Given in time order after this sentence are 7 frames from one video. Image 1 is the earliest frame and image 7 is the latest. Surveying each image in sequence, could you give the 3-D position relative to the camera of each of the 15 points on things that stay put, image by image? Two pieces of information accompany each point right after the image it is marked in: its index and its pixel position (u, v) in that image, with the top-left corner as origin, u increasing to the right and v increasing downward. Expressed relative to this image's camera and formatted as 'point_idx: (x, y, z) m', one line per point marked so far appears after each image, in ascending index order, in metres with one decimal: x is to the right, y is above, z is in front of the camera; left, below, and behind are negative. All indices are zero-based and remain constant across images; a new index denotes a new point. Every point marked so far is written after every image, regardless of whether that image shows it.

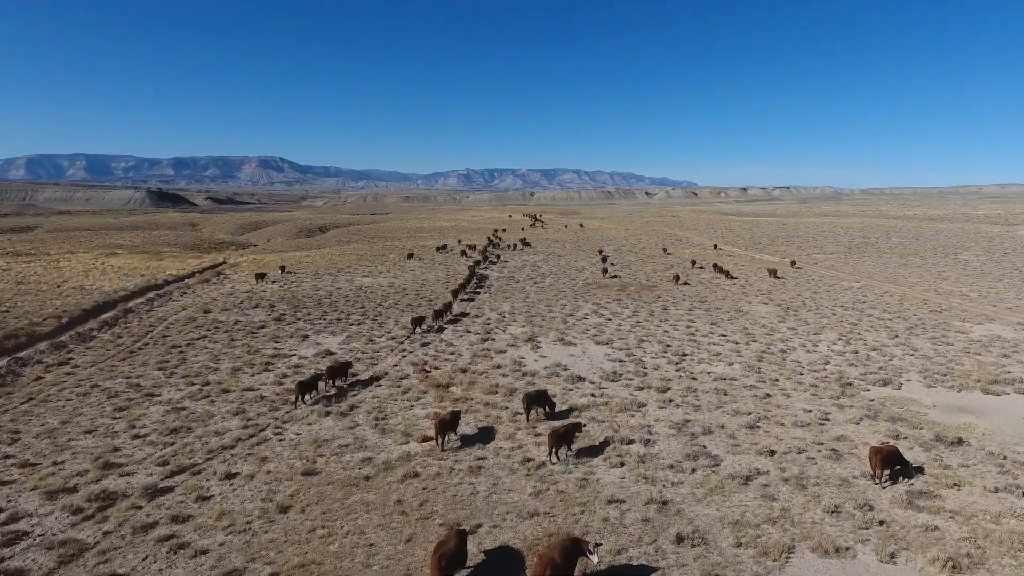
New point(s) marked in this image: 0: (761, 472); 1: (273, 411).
0: (+4.3, -3.2, +11.2) m
1: (-5.3, -2.7, +14.4) m
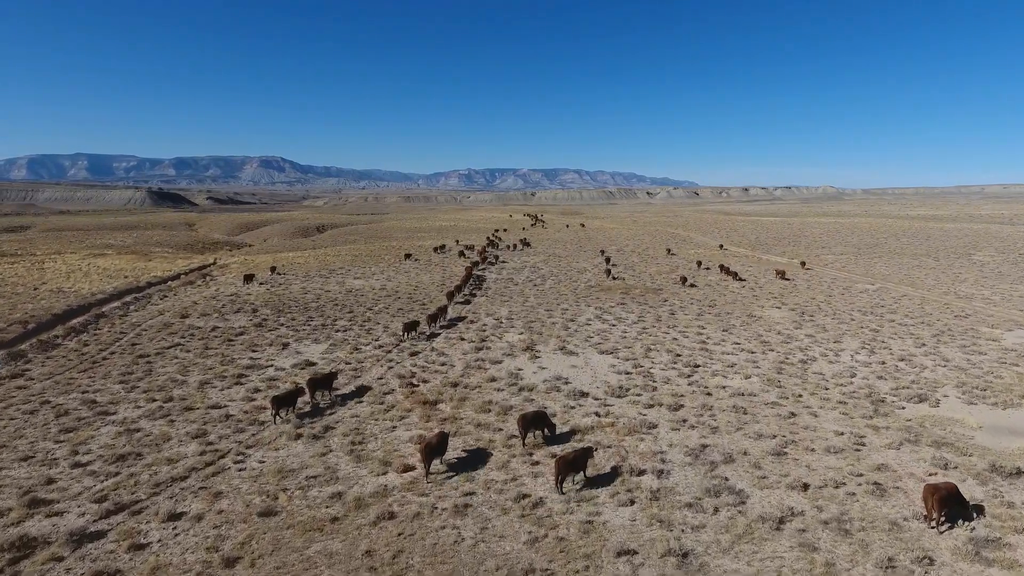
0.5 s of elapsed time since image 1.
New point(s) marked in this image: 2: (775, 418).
0: (+4.1, -3.3, +9.6) m
1: (-5.4, -2.9, +12.8) m
2: (+5.5, -2.7, +13.6) m
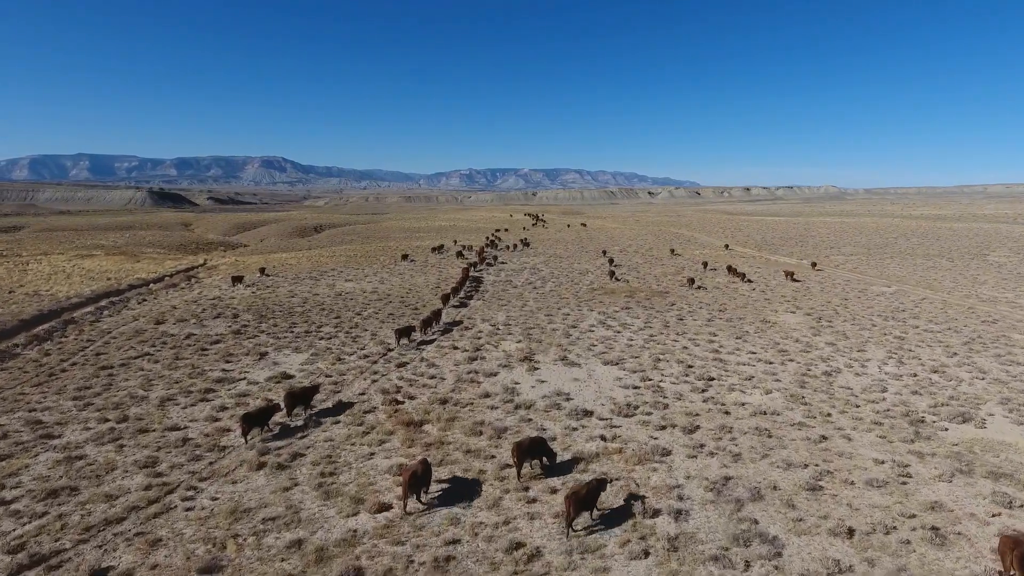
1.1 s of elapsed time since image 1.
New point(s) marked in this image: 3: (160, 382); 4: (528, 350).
0: (+4.0, -3.4, +8.0) m
1: (-5.5, -3.0, +11.3) m
2: (+5.4, -2.8, +12.0) m
3: (-8.6, -2.3, +16.0) m
4: (+0.5, -1.8, +18.9) m
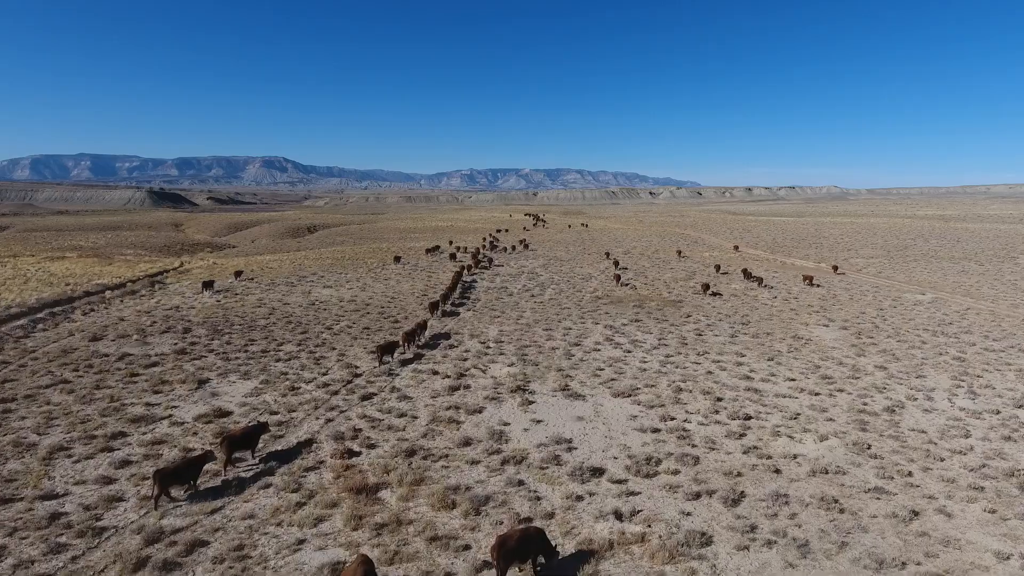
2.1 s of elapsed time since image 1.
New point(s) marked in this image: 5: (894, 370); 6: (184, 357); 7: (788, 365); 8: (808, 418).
0: (+3.8, -3.8, +4.8) m
1: (-5.8, -3.3, +8.2) m
2: (+5.1, -3.2, +8.8) m
3: (-8.8, -2.6, +12.8) m
4: (+0.2, -2.1, +15.7) m
5: (+9.8, -2.1, +16.9) m
6: (-8.9, -1.9, +17.7) m
7: (+7.2, -2.0, +17.1) m
8: (+5.9, -2.6, +13.1) m
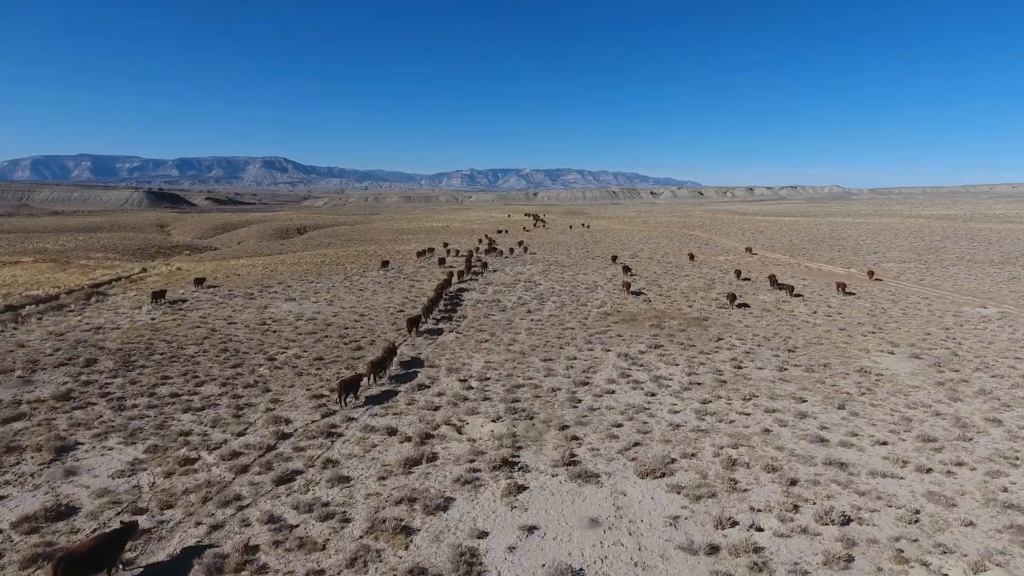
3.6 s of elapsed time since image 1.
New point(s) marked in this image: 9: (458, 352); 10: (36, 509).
0: (+3.5, -4.3, +0.5) m
1: (-6.0, -3.8, +3.8) m
2: (+4.9, -3.7, +4.5) m
3: (-9.1, -3.1, +8.5) m
4: (0.0, -2.6, +11.4) m
5: (+9.6, -2.6, +12.5) m
6: (-9.2, -2.4, +13.4) m
7: (+7.0, -2.5, +12.8) m
8: (+5.7, -3.1, +8.8) m
9: (-1.4, -1.7, +18.2) m
10: (-6.7, -3.1, +9.2) m
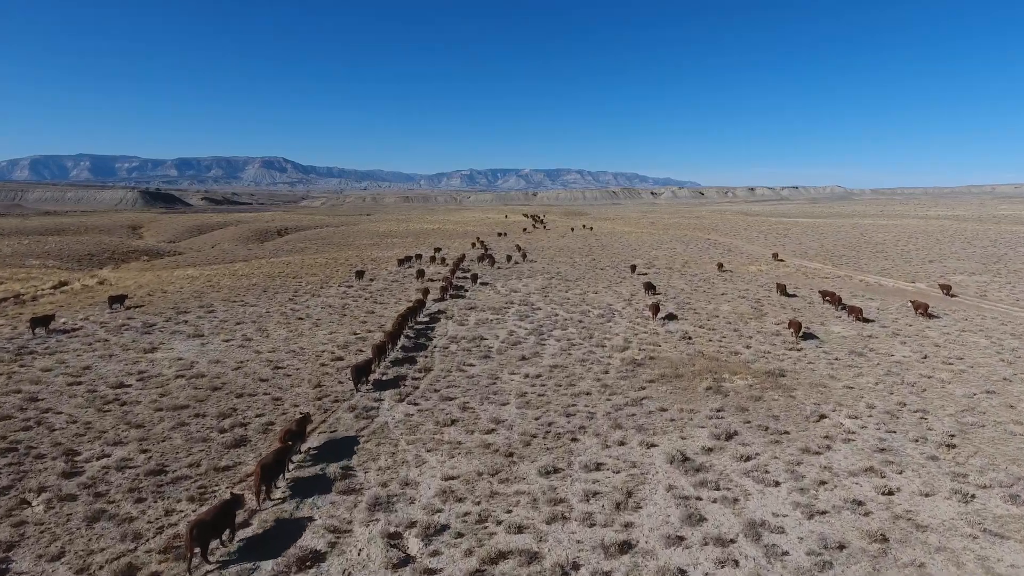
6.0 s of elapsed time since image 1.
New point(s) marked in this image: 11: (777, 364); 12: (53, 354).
0: (+3.2, -5.2, -6.5) m
1: (-6.4, -4.7, -3.2) m
2: (+4.5, -4.6, -2.6) m
3: (-9.4, -4.1, +1.5) m
4: (-0.3, -3.5, +4.4) m
5: (+9.3, -3.5, +5.5) m
6: (-9.5, -3.3, +6.3) m
7: (+6.7, -3.4, +5.8) m
8: (+5.4, -4.0, +1.7) m
9: (-1.8, -2.7, +11.1) m
10: (-7.0, -4.0, +2.1) m
11: (+6.6, -1.9, +16.1) m
12: (-12.2, -1.7, +17.4) m
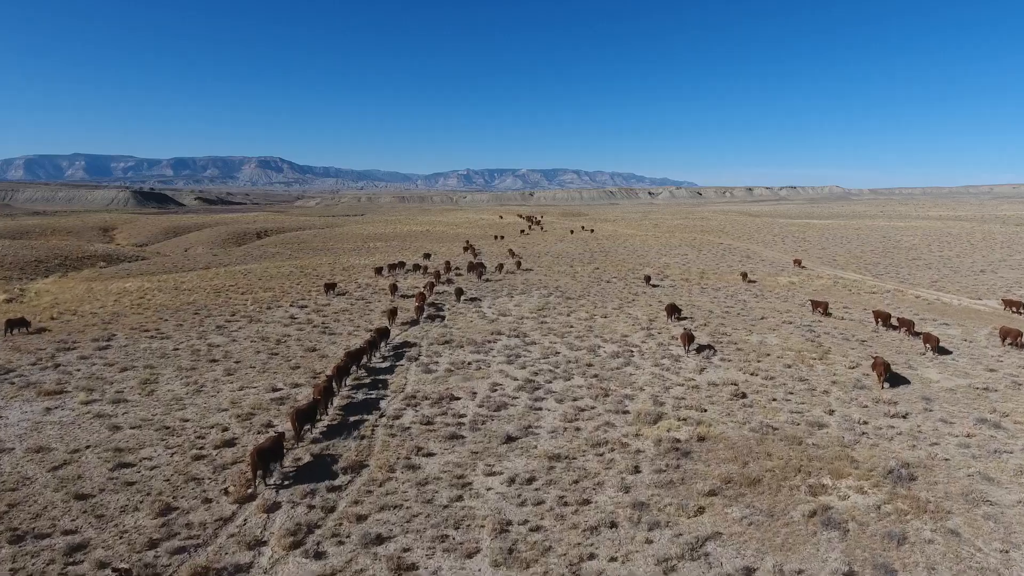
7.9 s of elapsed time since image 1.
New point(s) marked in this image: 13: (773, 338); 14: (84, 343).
0: (+3.0, -6.0, -12.0) m
1: (-6.6, -5.5, -8.7) m
2: (+4.3, -5.4, -8.0) m
3: (-9.7, -4.8, -4.0) m
4: (-0.6, -4.3, -1.1) m
5: (+9.0, -4.3, +0.1) m
6: (-9.8, -4.1, +0.9) m
7: (+6.4, -4.2, +0.4) m
8: (+5.1, -4.8, -3.7) m
9: (-2.1, -3.4, +5.7) m
10: (-7.3, -4.8, -3.4) m
11: (+6.2, -2.6, +10.7) m
12: (-12.5, -2.5, +11.9) m
13: (+7.8, -1.5, +19.2) m
14: (-12.1, -1.6, +18.6) m
